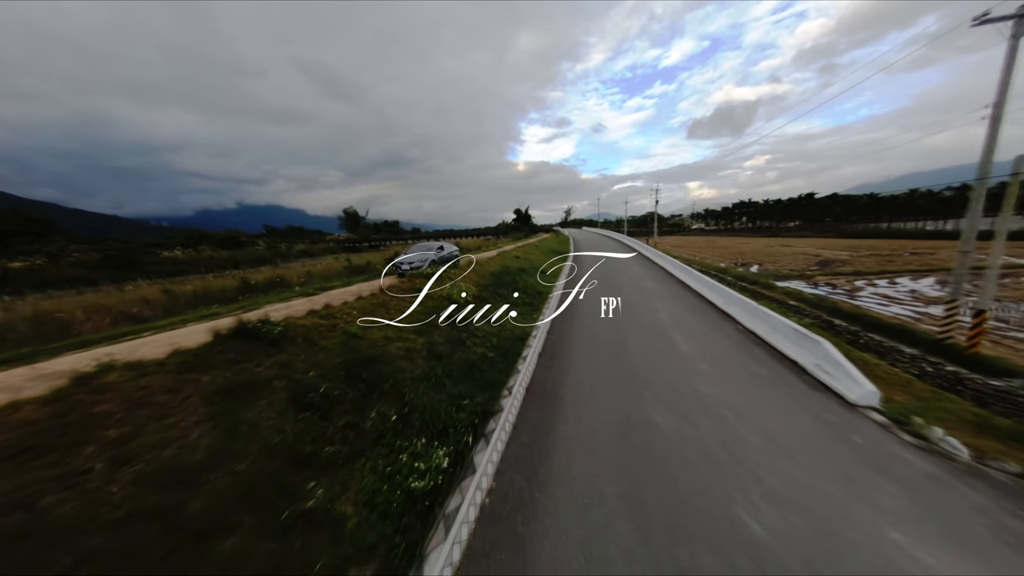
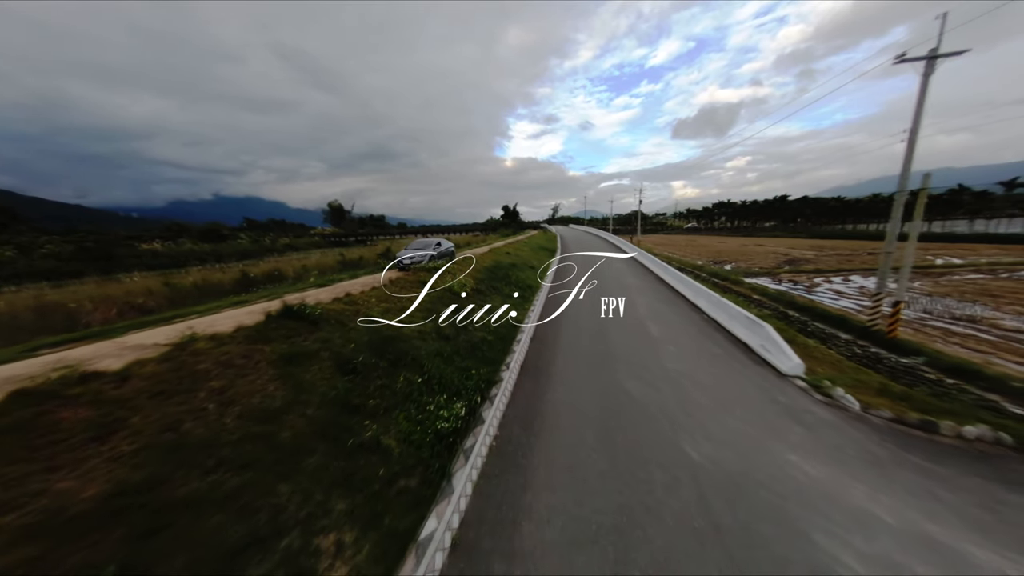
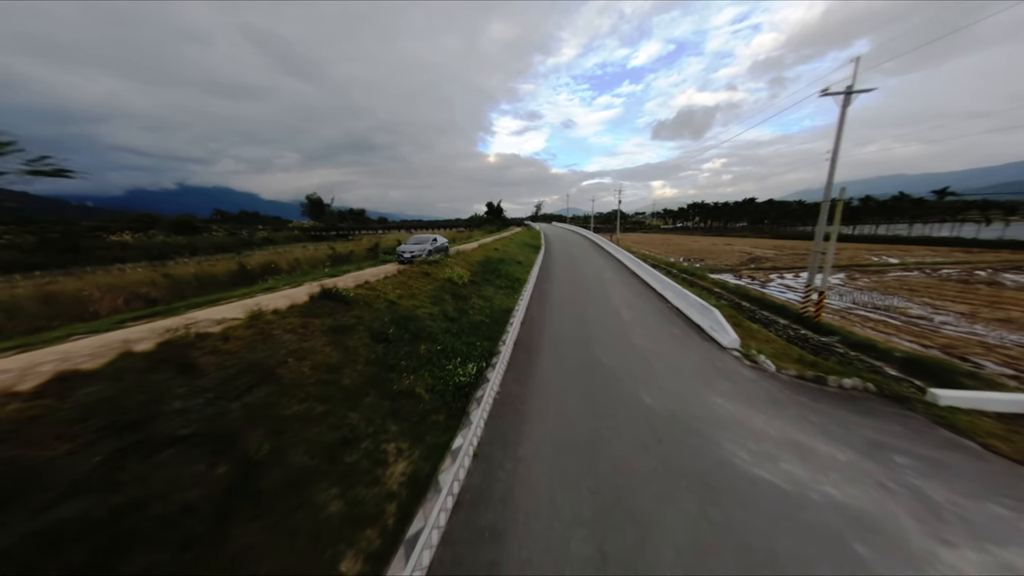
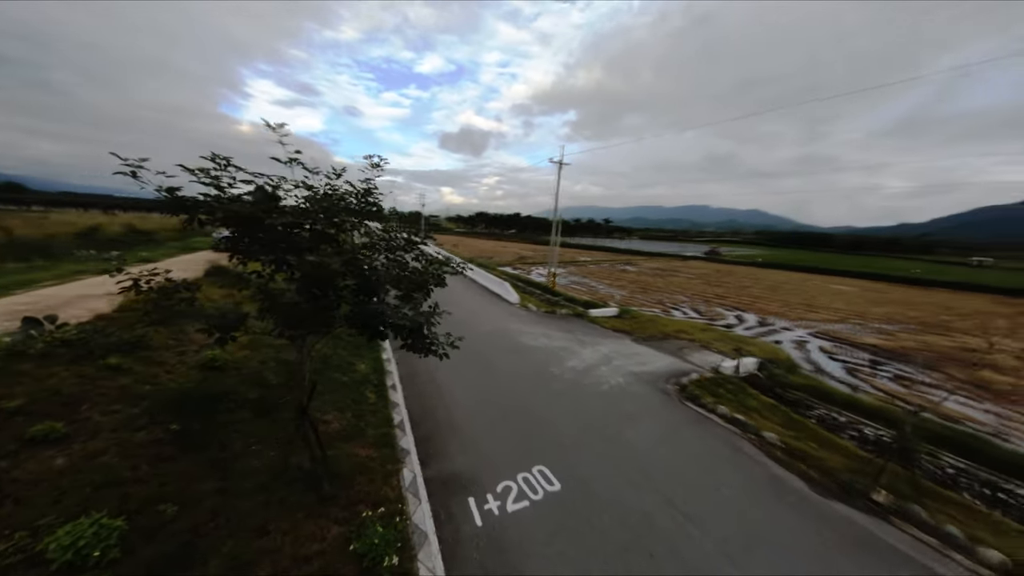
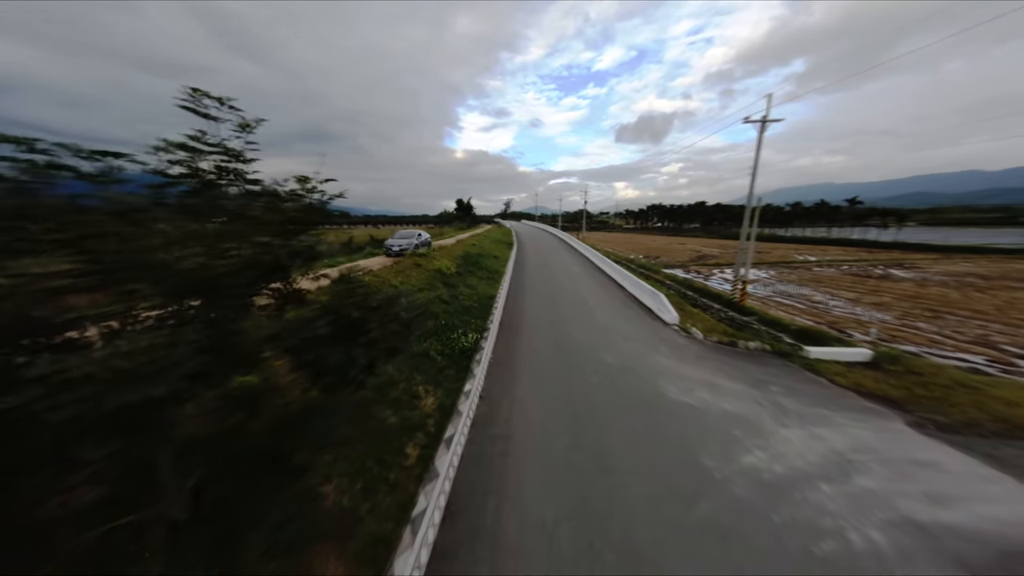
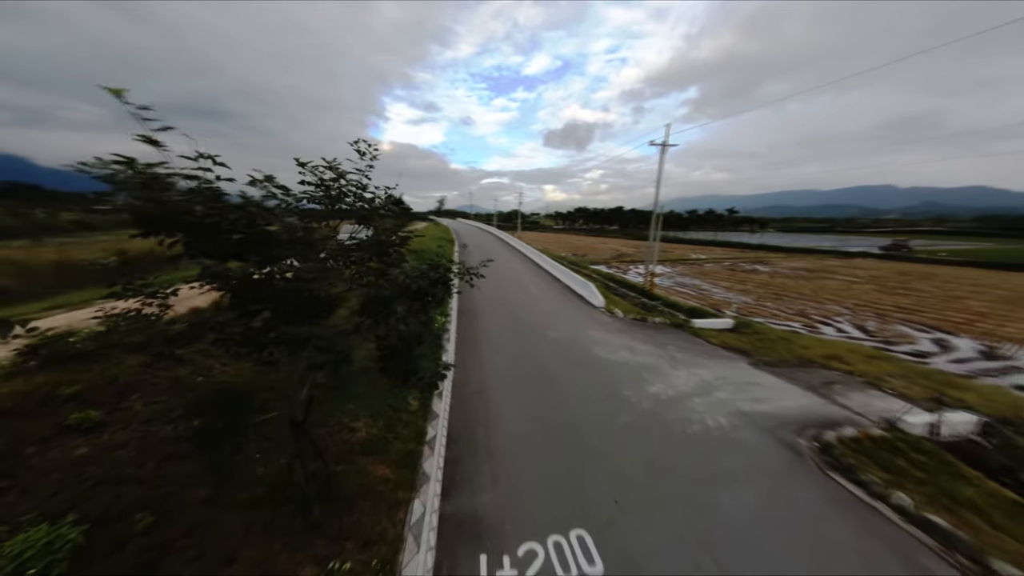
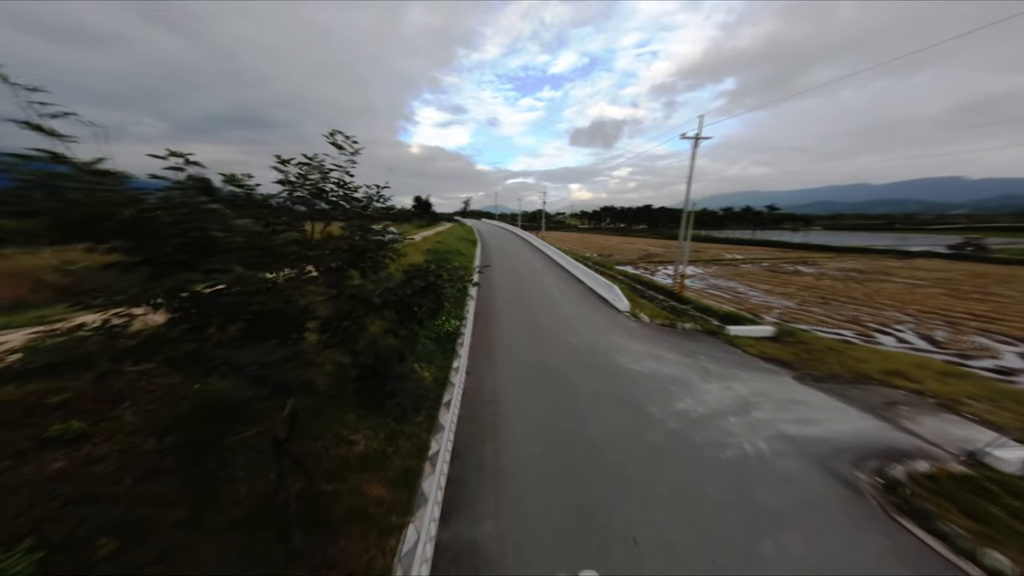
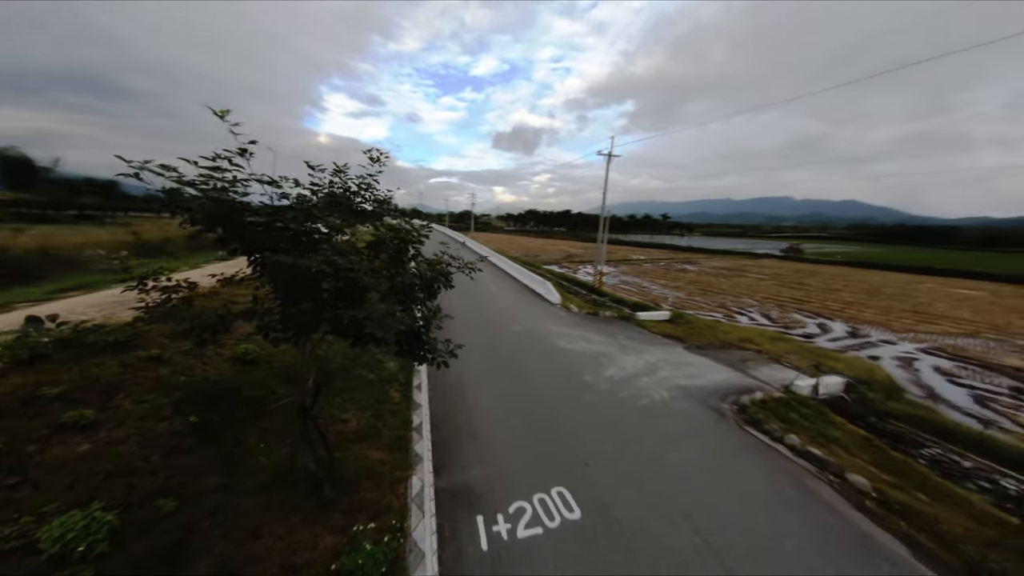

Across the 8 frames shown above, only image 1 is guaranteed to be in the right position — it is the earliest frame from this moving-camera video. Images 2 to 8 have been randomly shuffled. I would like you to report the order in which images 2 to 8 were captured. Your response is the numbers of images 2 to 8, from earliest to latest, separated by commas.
2, 3, 5, 7, 6, 8, 4
